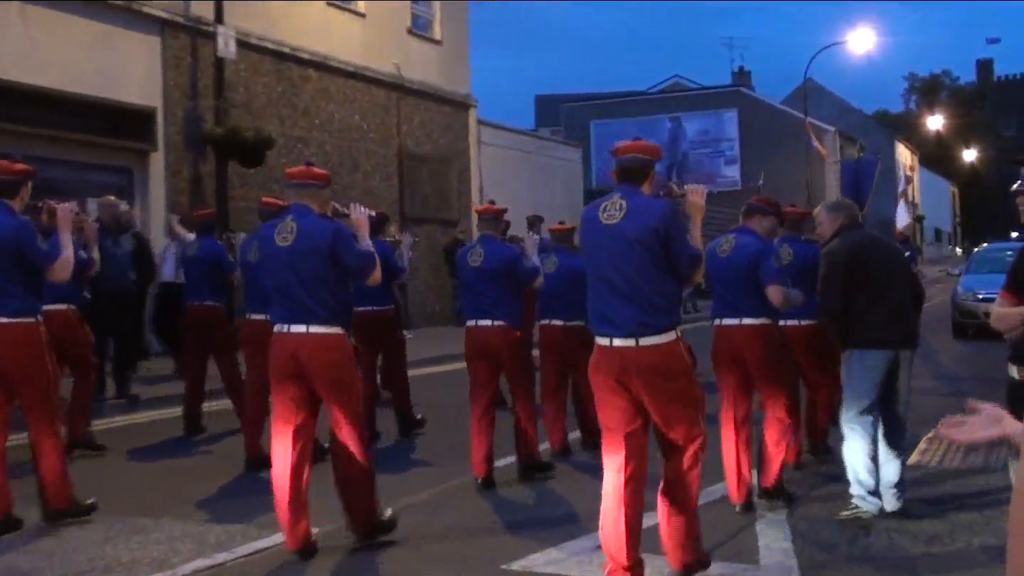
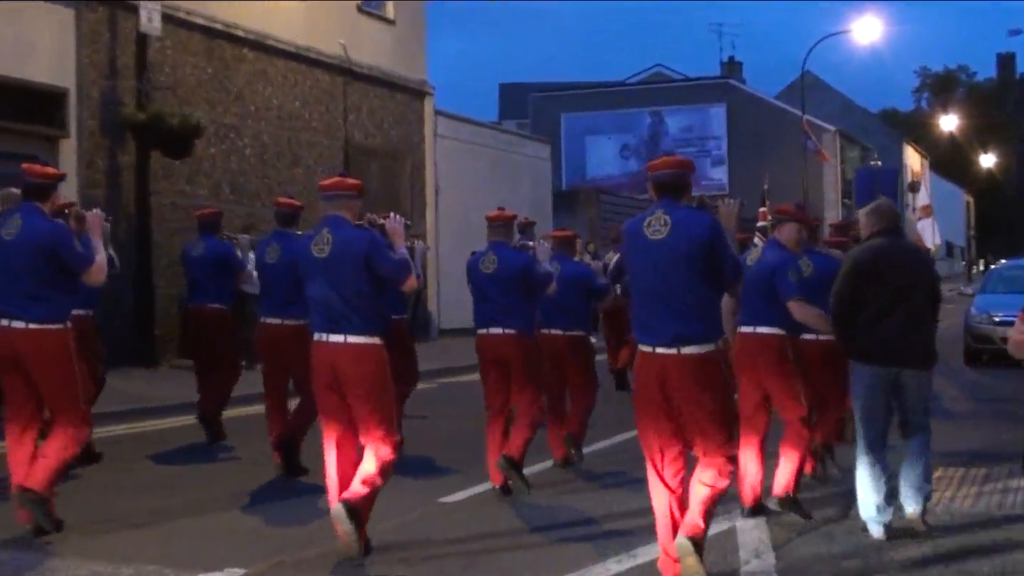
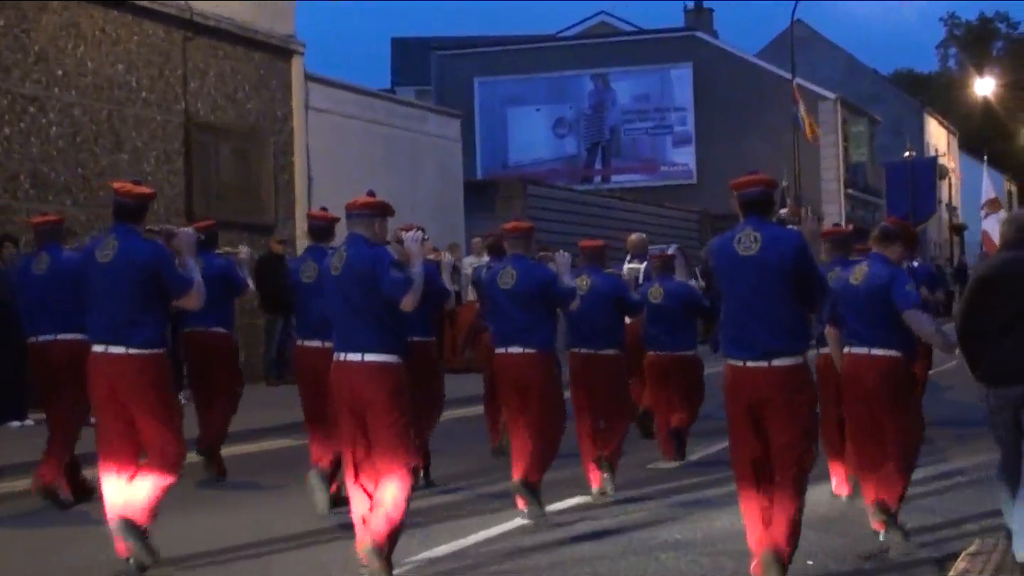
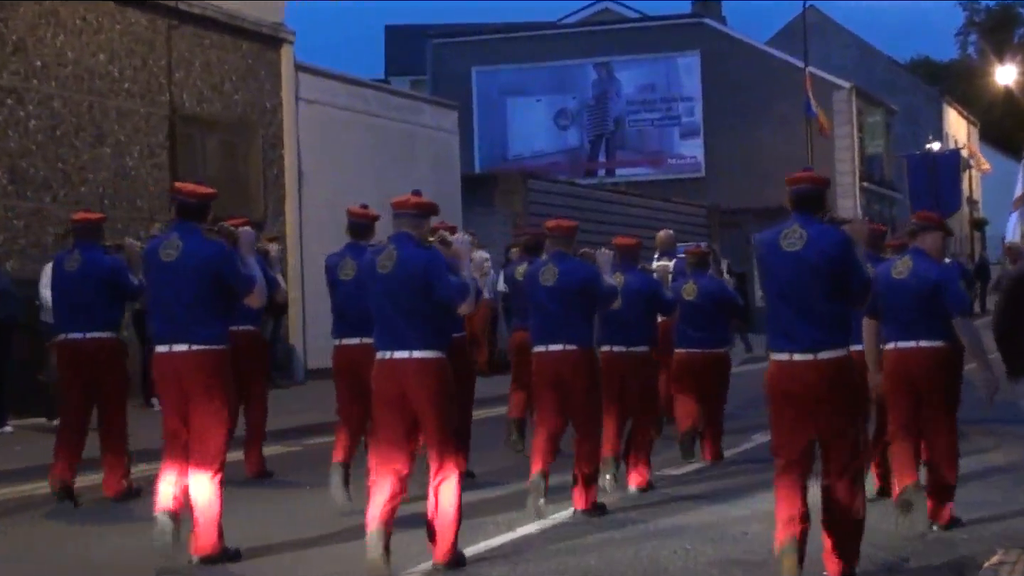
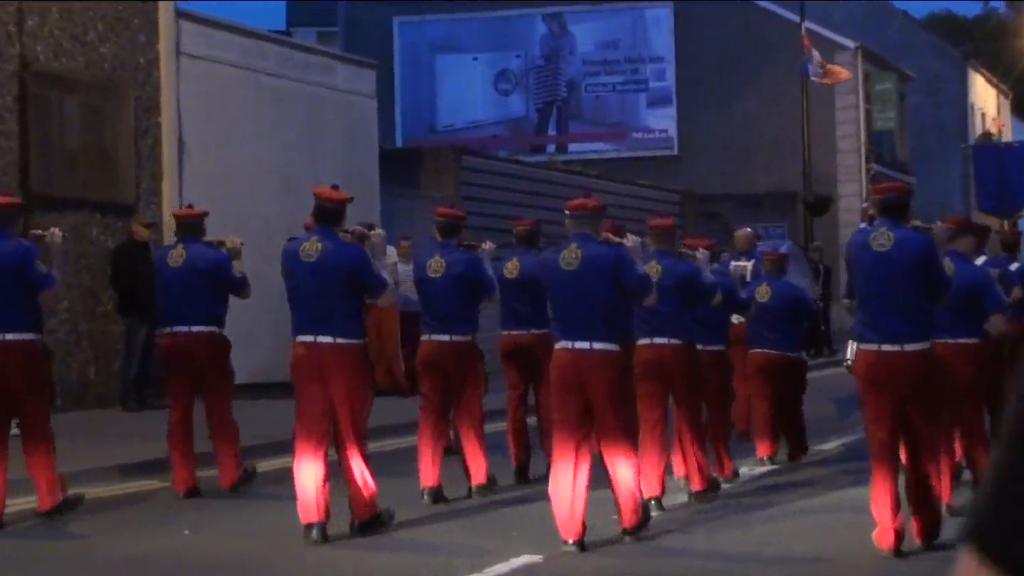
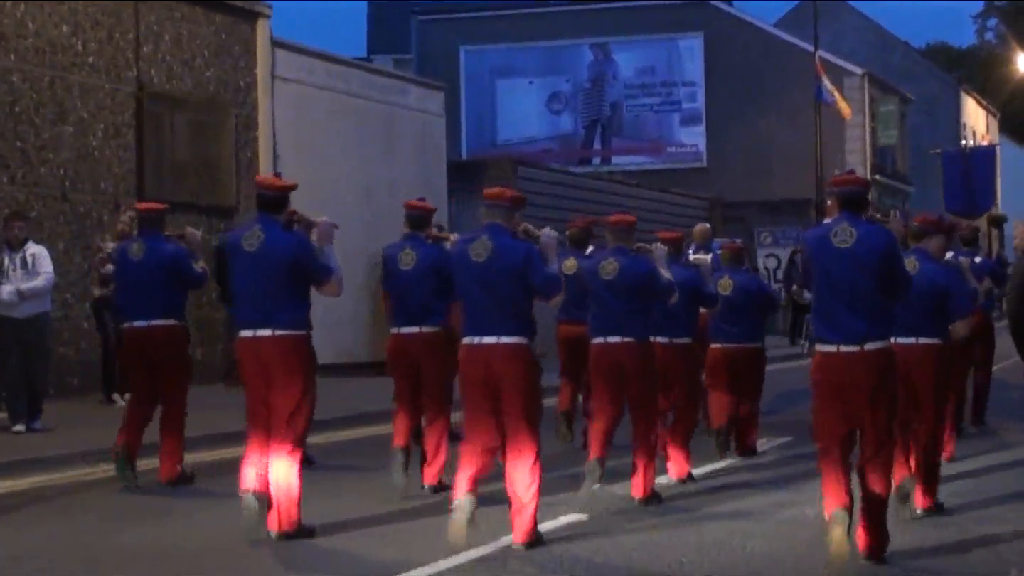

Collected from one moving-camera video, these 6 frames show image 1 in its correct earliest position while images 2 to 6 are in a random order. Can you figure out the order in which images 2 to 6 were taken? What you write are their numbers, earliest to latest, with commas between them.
2, 3, 4, 6, 5
